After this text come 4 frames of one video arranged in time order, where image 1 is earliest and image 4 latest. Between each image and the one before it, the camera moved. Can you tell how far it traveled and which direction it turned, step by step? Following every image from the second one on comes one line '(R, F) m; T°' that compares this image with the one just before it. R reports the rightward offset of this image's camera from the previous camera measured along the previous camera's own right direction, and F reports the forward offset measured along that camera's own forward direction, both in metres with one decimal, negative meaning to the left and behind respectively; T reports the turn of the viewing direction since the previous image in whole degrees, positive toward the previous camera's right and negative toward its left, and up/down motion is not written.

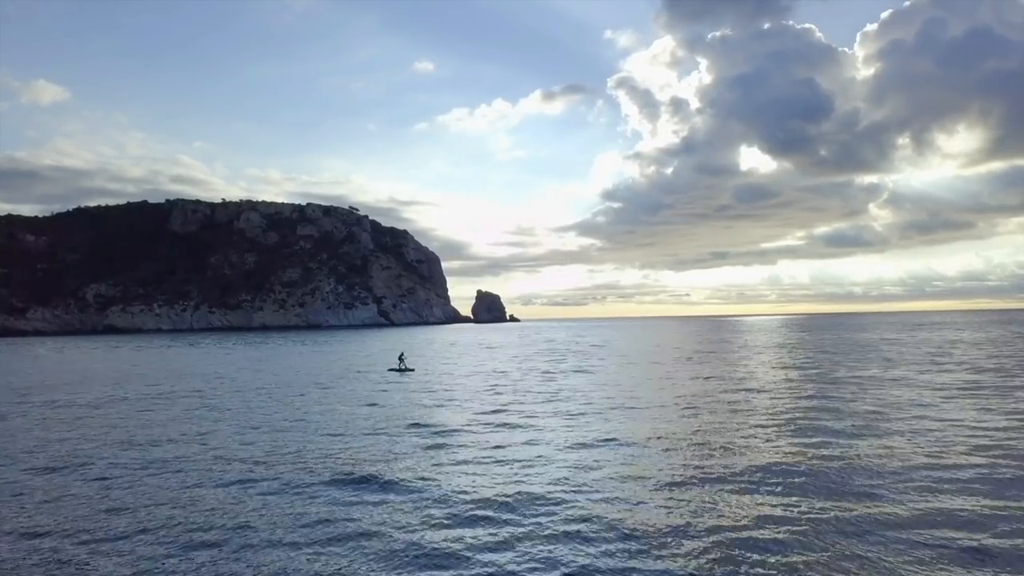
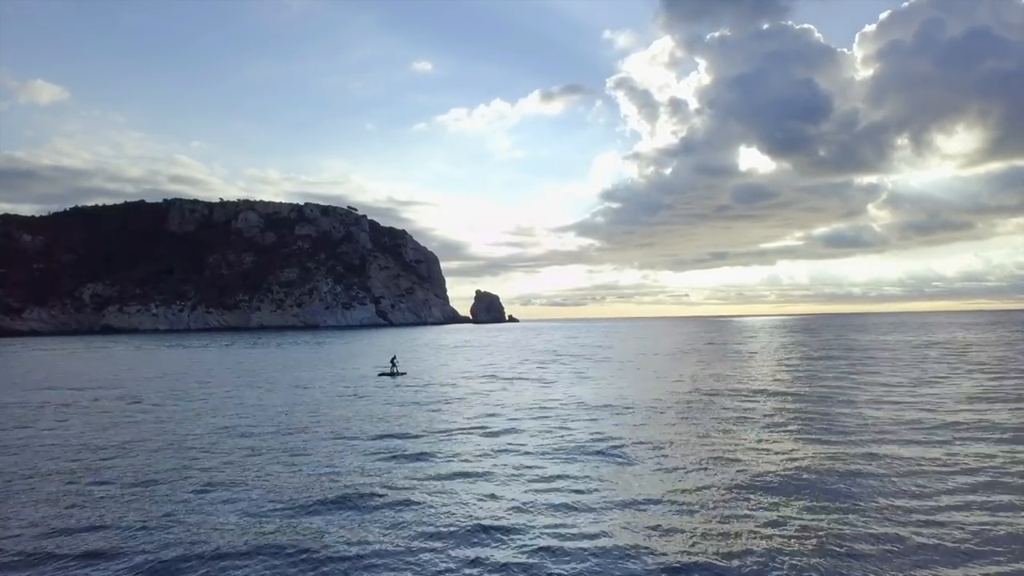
(0.0, +0.5) m; 0°
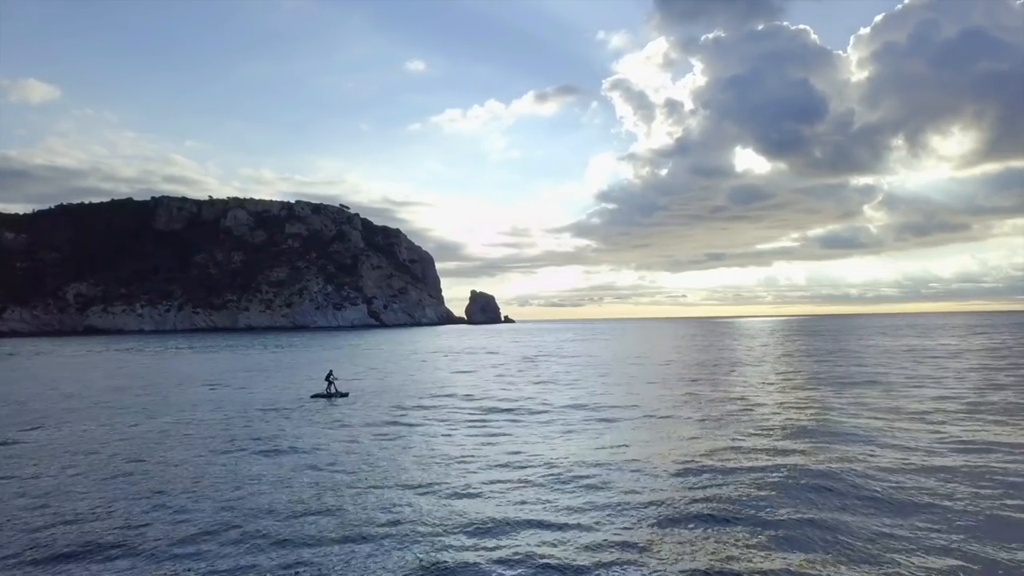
(-0.2, +3.3) m; 0°
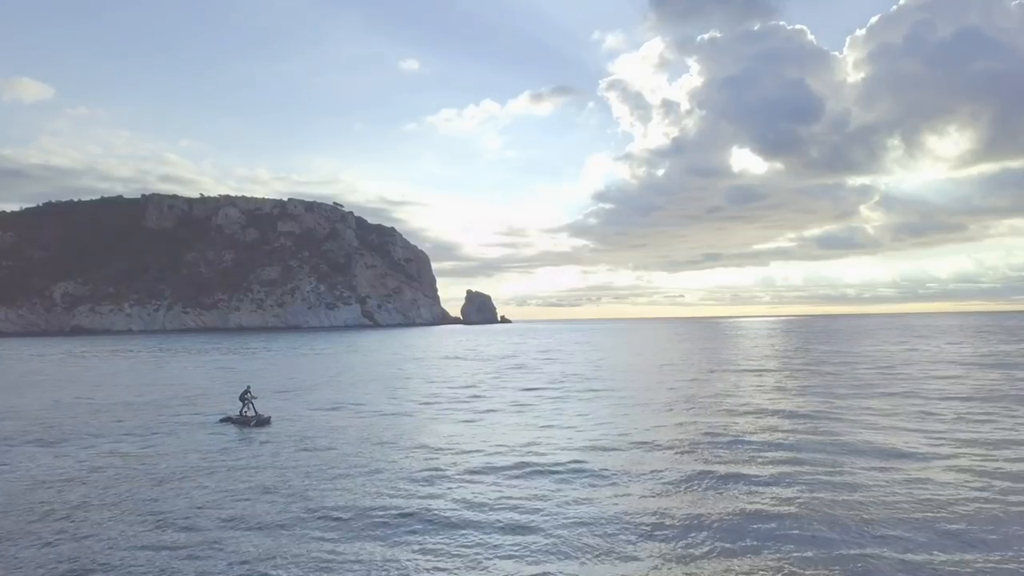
(-0.1, +2.3) m; 0°
